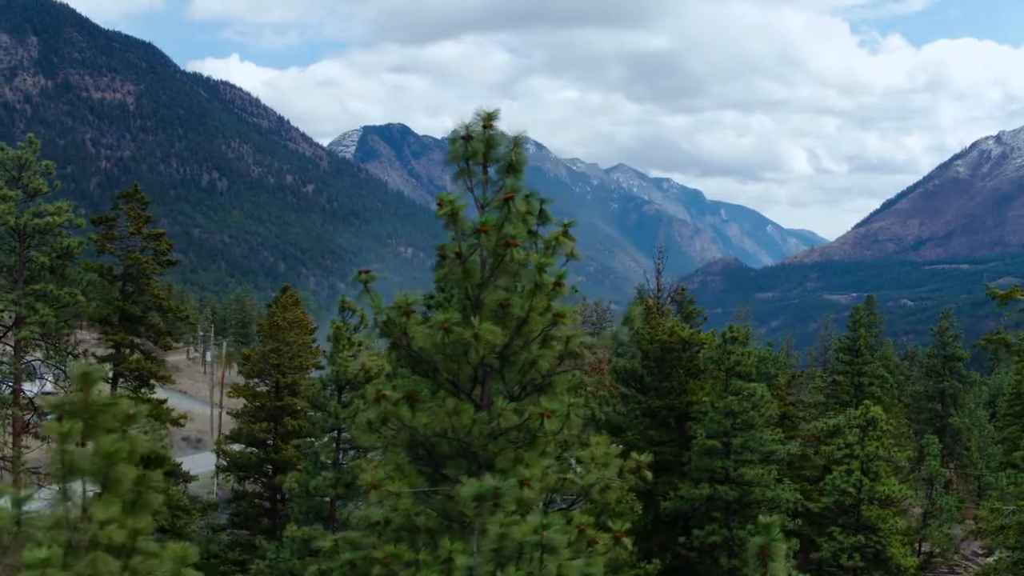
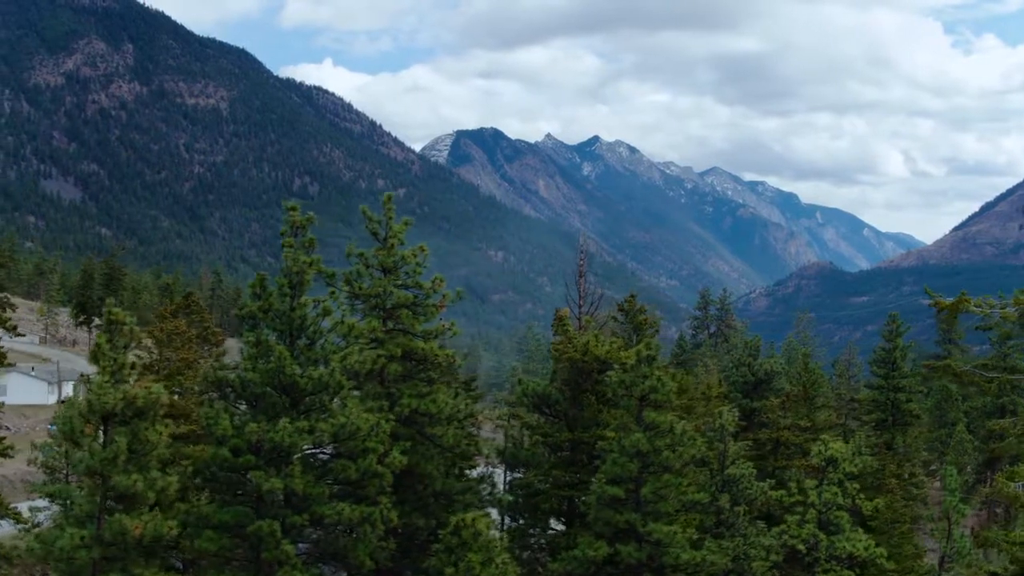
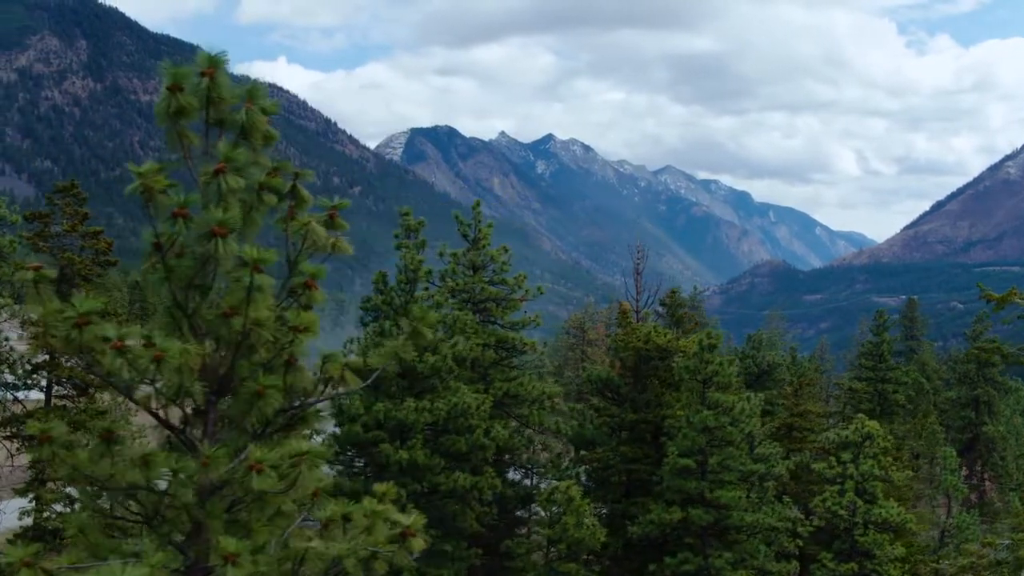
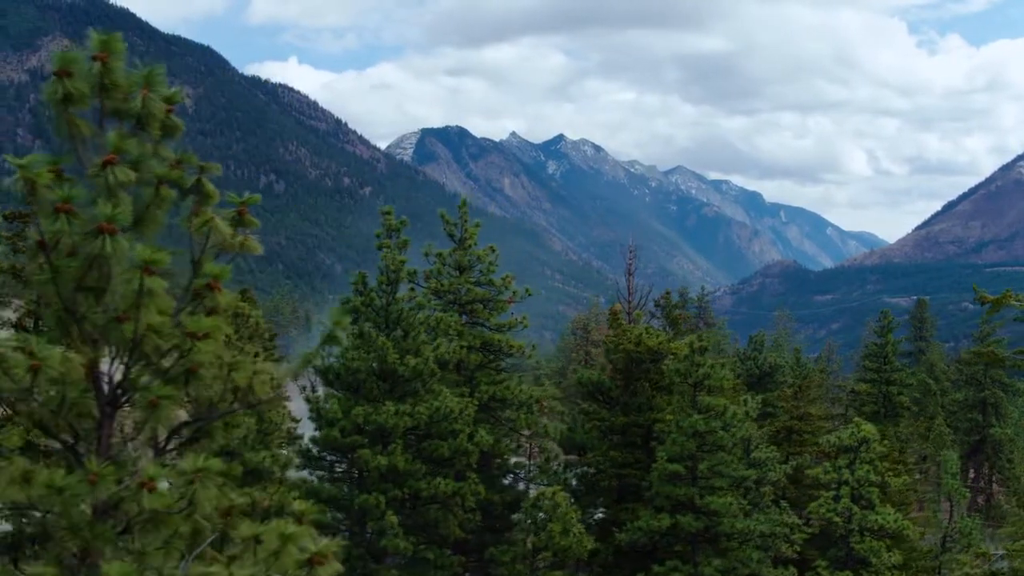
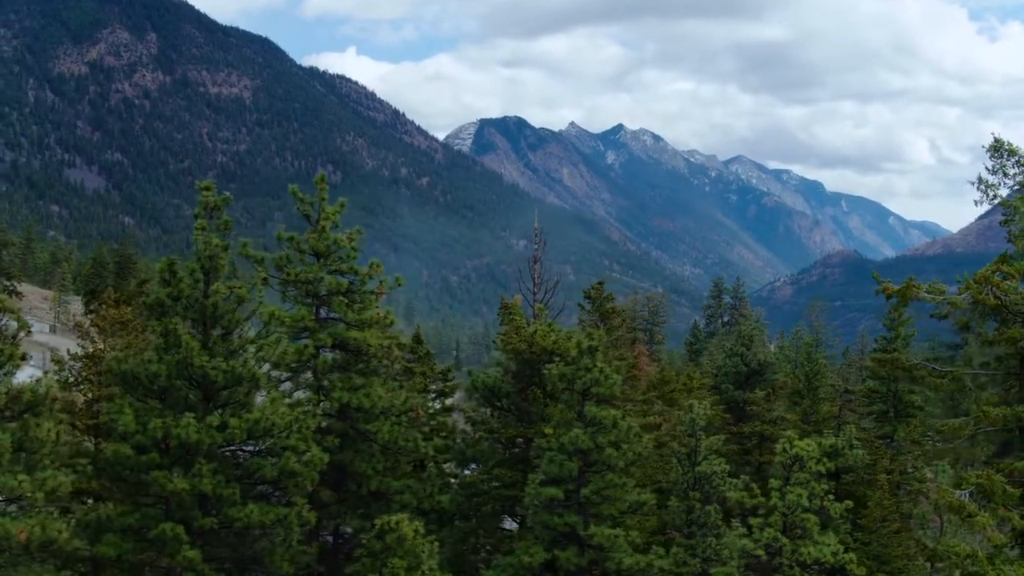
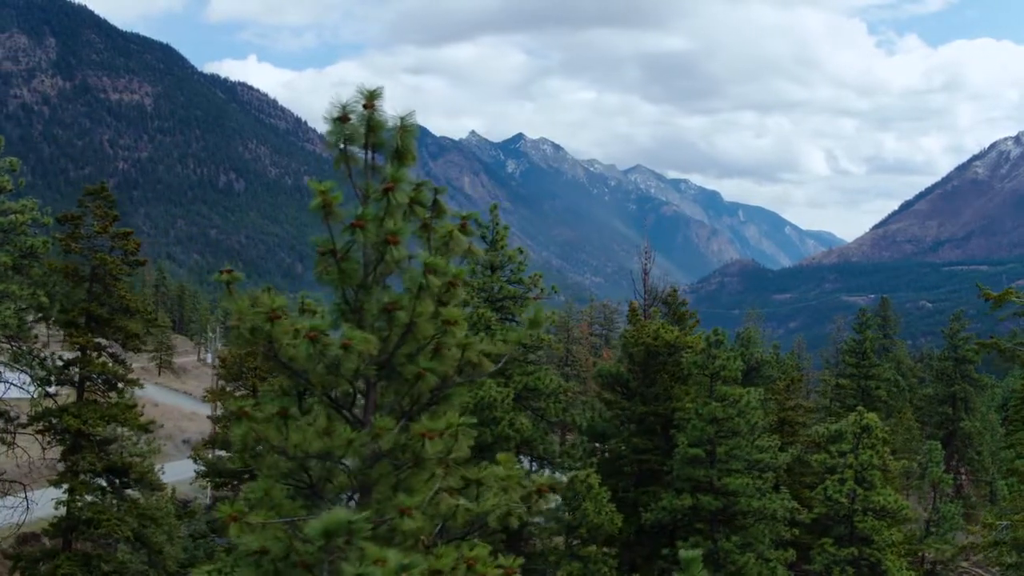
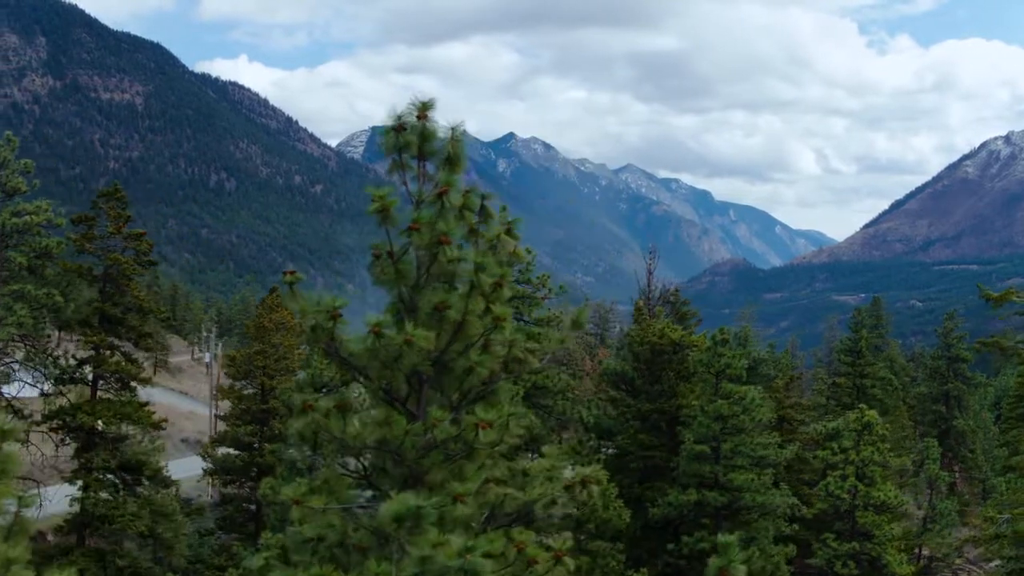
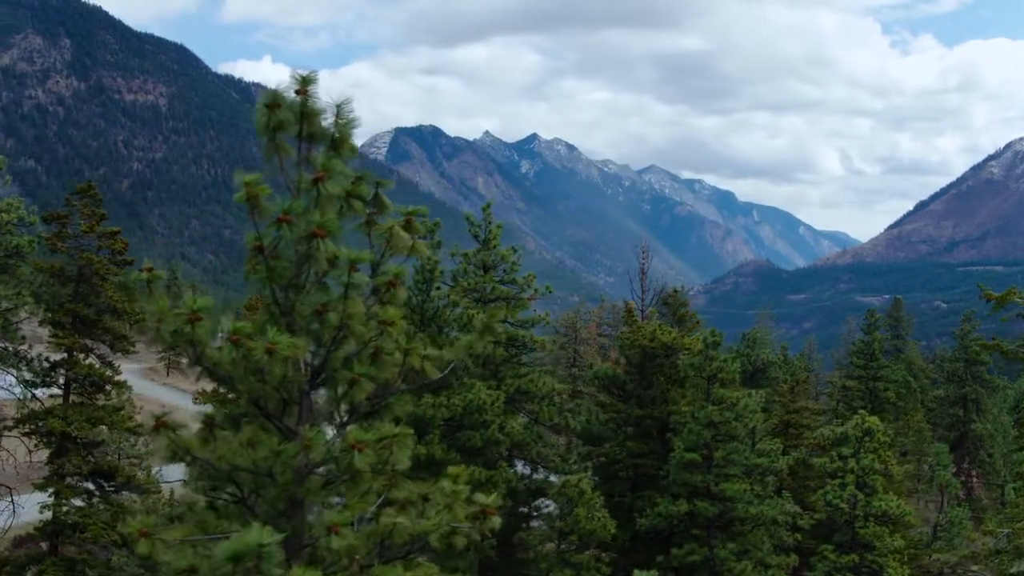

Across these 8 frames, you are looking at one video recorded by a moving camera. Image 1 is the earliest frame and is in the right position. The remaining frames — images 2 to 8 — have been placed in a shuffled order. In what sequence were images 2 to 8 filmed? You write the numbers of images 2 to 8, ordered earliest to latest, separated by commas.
7, 6, 8, 3, 4, 2, 5
